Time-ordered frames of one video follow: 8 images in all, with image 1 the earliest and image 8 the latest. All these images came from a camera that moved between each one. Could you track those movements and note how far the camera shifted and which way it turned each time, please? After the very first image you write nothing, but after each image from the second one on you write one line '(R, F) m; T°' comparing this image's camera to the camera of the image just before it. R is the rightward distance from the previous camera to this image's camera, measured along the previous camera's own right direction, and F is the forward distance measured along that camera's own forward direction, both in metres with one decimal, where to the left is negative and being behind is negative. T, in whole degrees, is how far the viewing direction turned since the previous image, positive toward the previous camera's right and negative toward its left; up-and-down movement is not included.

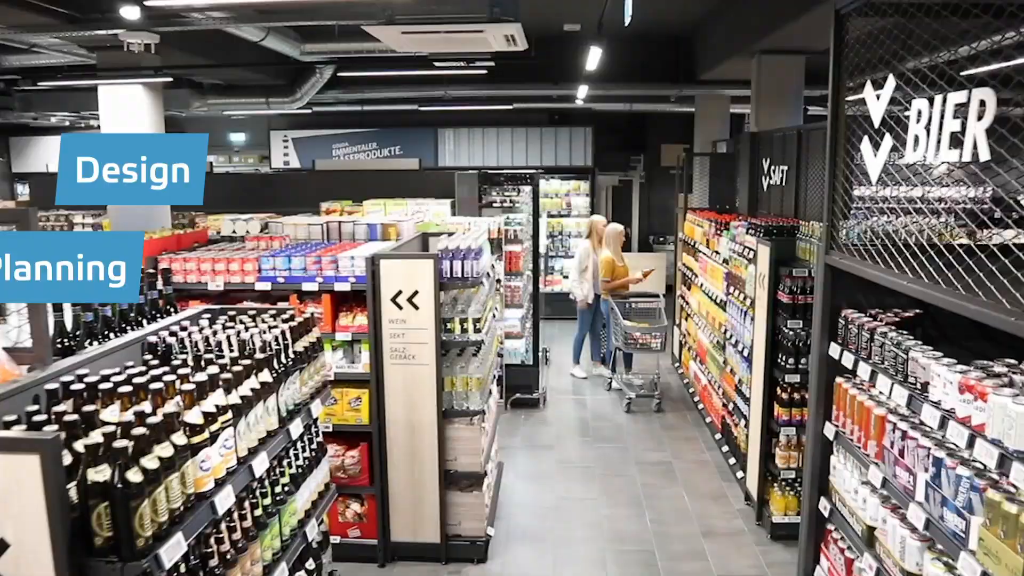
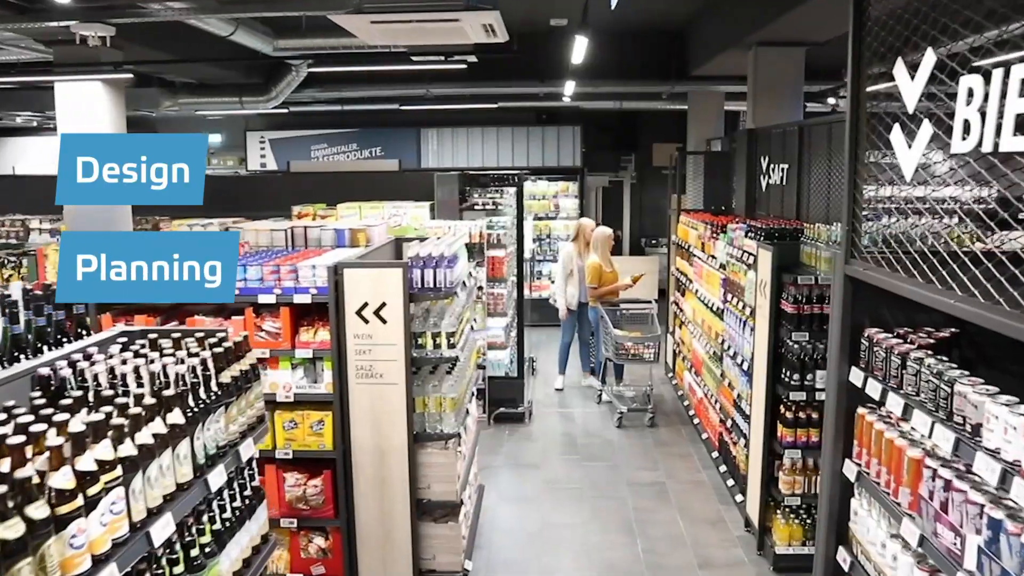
(+0.1, +0.4) m; +1°
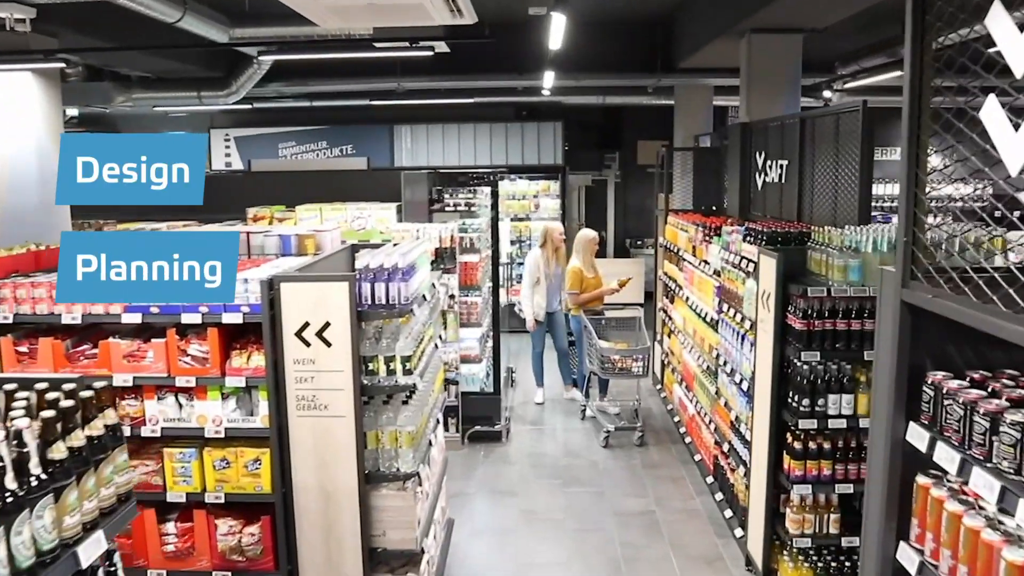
(+0.1, +0.6) m; +1°
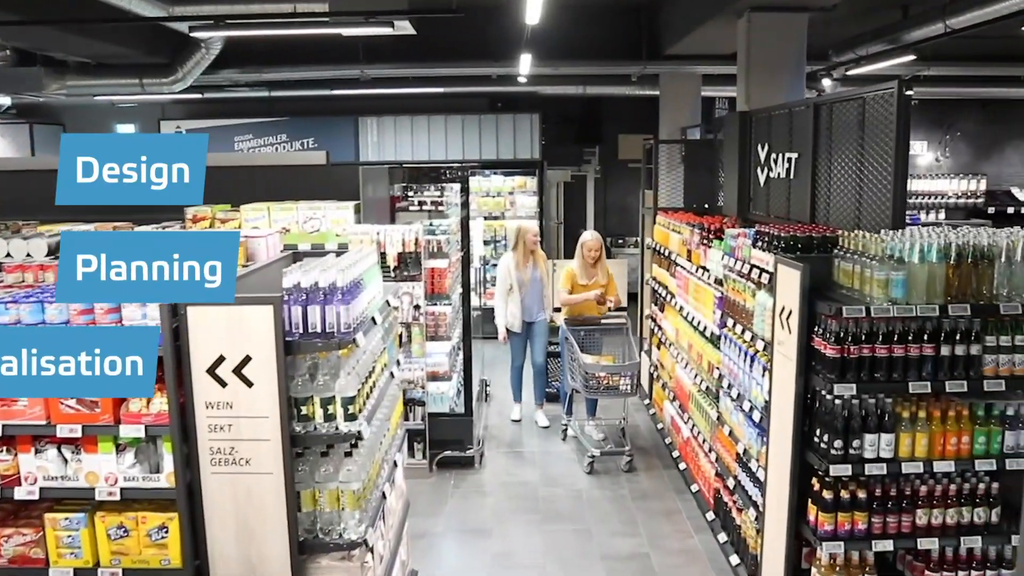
(0.0, +0.7) m; +2°
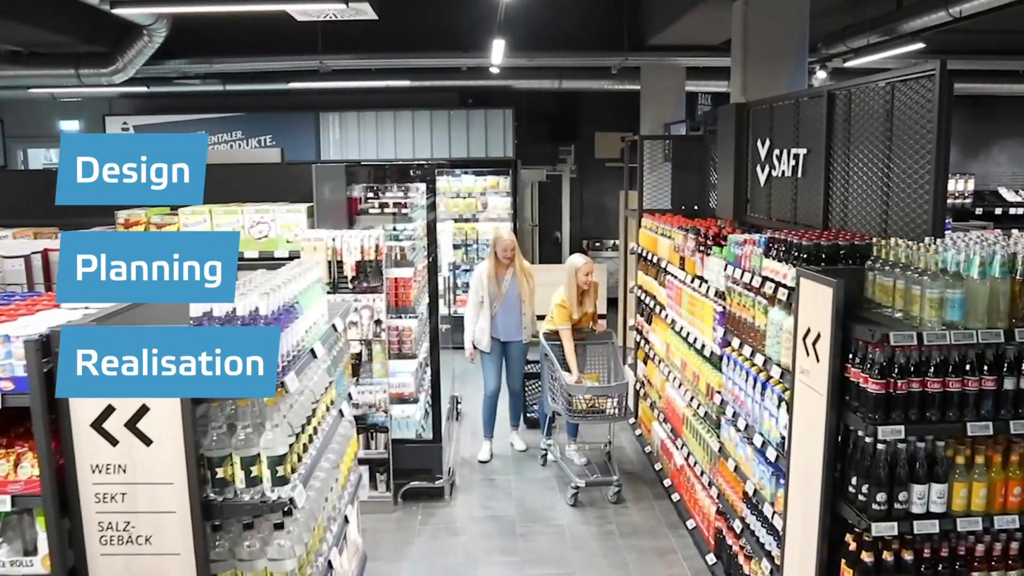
(0.0, +0.6) m; +2°
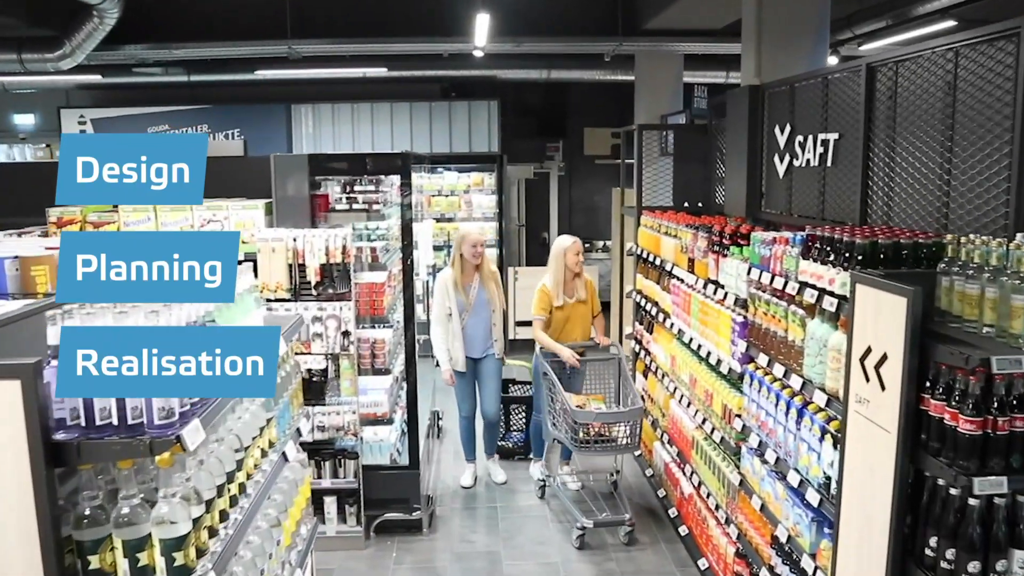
(0.0, +0.6) m; +1°
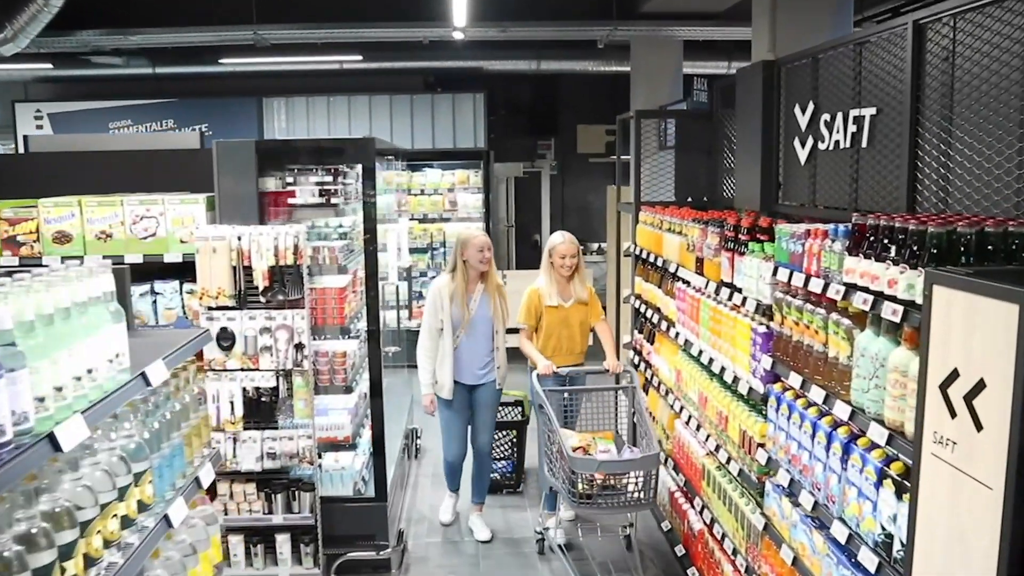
(+0.1, +0.6) m; 0°
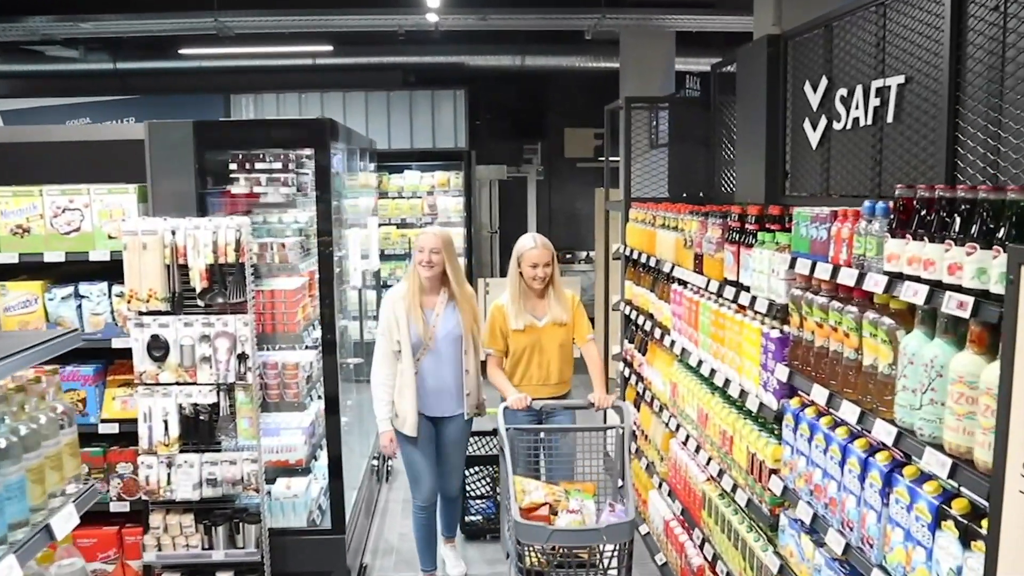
(+0.1, +0.4) m; +1°
